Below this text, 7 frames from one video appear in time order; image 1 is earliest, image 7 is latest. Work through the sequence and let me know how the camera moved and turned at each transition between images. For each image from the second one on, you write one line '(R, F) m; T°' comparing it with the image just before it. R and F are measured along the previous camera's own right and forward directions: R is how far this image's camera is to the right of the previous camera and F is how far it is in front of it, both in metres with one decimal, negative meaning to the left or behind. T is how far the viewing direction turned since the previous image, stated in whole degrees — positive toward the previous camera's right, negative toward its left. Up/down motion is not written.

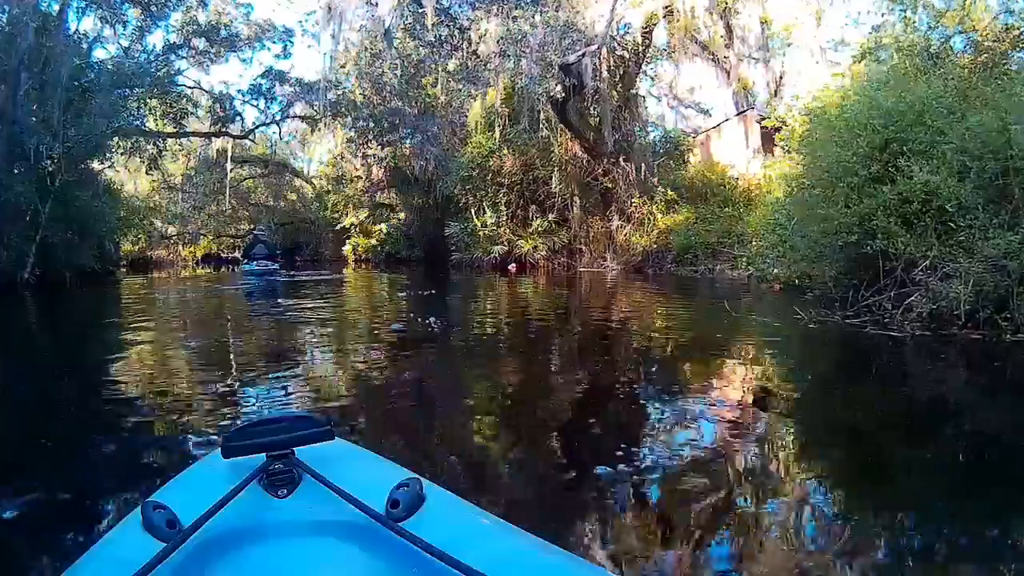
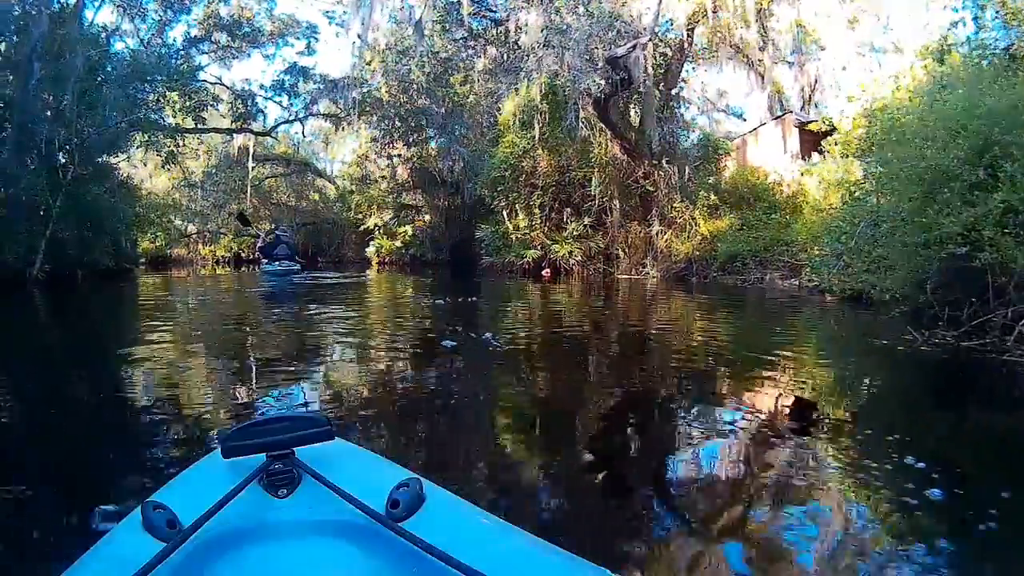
(-0.2, +0.5) m; -1°
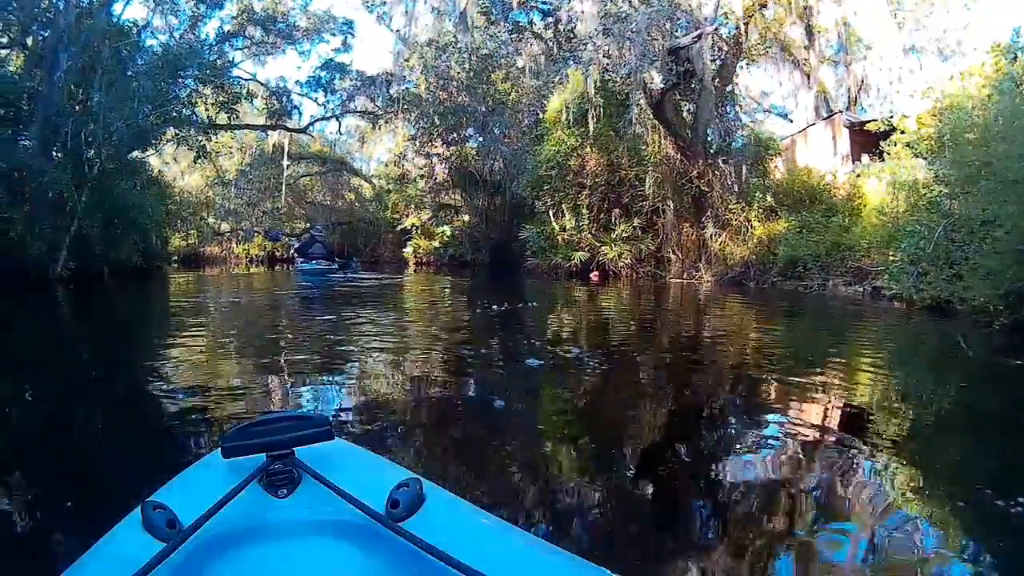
(-0.2, +0.4) m; -2°
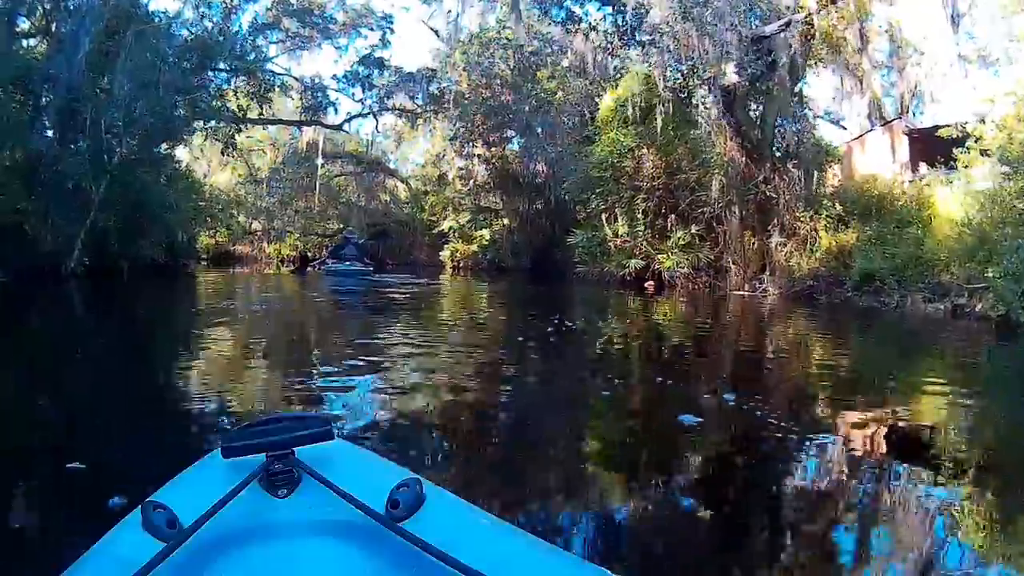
(-0.2, +0.6) m; -2°
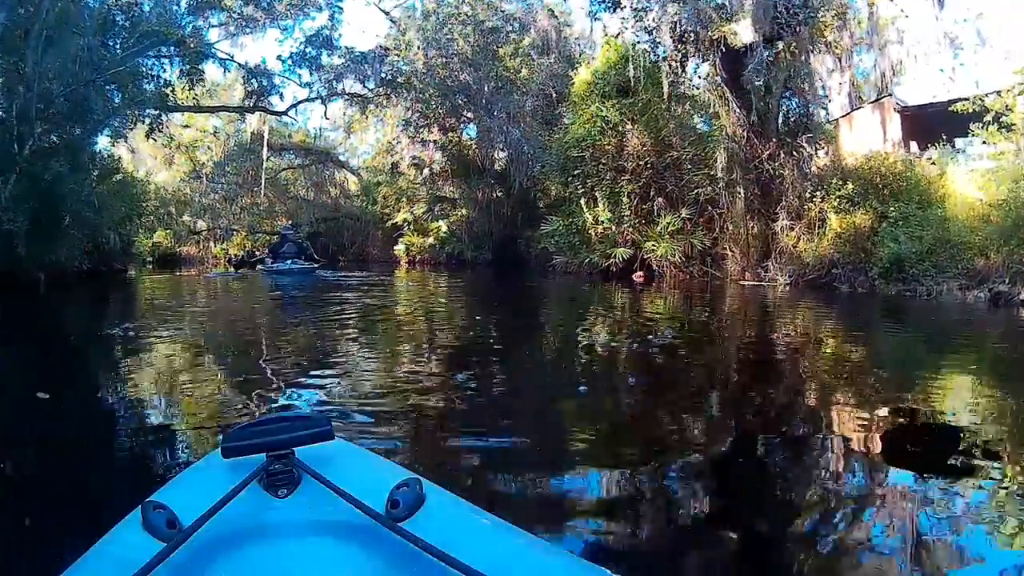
(-0.1, +1.1) m; +3°
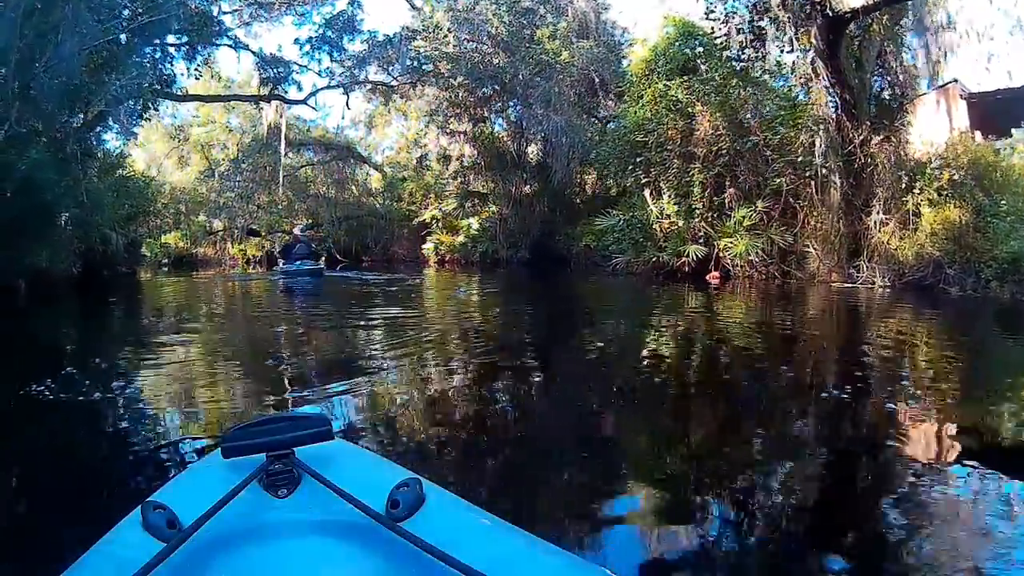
(-0.4, +1.0) m; -1°
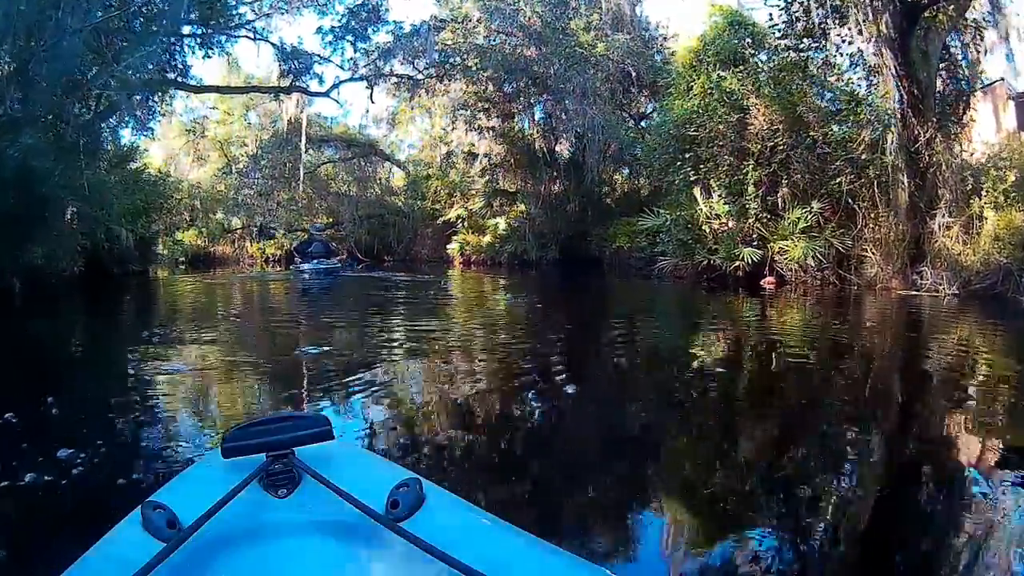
(-0.2, +0.6) m; -1°
